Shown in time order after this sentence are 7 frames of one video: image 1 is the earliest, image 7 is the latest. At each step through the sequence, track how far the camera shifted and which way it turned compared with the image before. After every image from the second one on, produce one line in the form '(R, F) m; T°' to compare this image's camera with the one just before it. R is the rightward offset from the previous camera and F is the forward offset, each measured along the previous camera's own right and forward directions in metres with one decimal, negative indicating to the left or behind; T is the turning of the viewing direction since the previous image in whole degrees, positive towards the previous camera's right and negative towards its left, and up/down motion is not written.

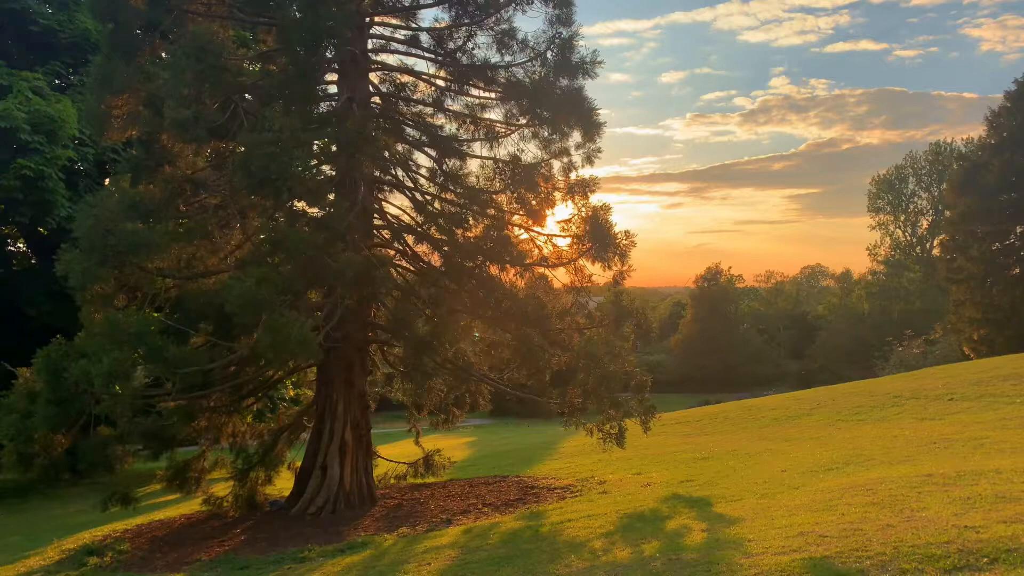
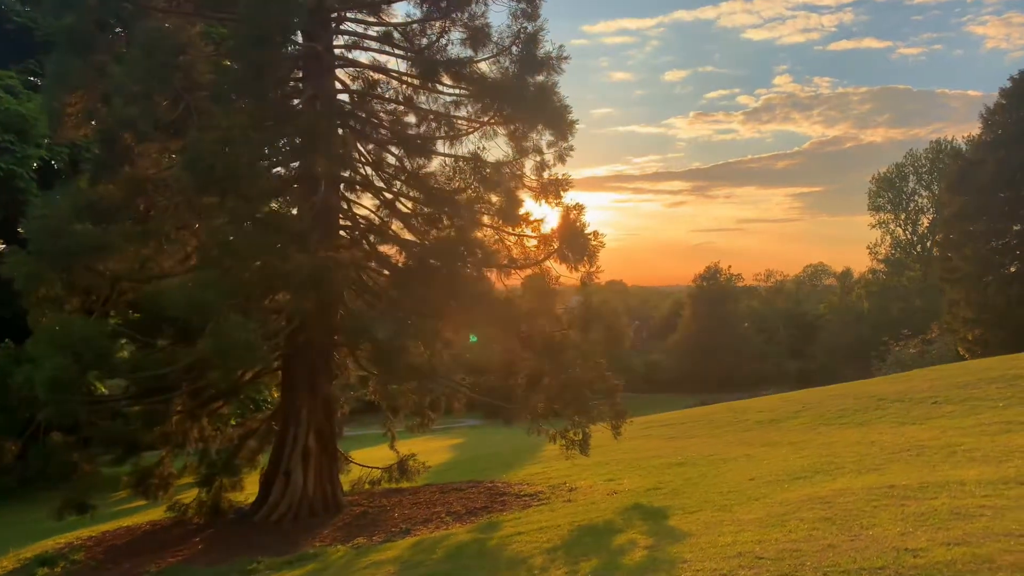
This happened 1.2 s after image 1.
(+0.5, +0.3) m; 0°
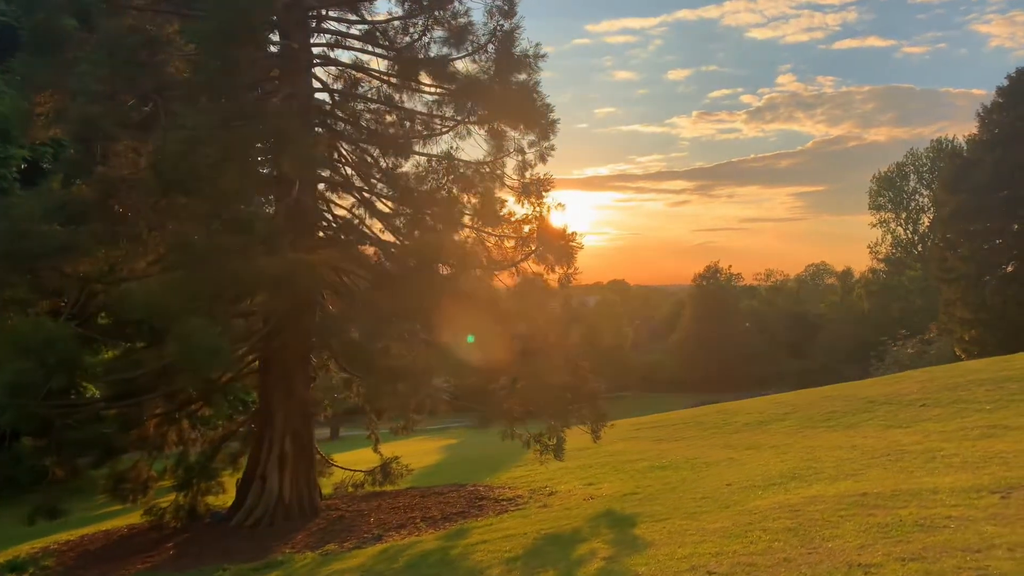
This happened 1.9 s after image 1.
(+0.4, +0.2) m; 0°
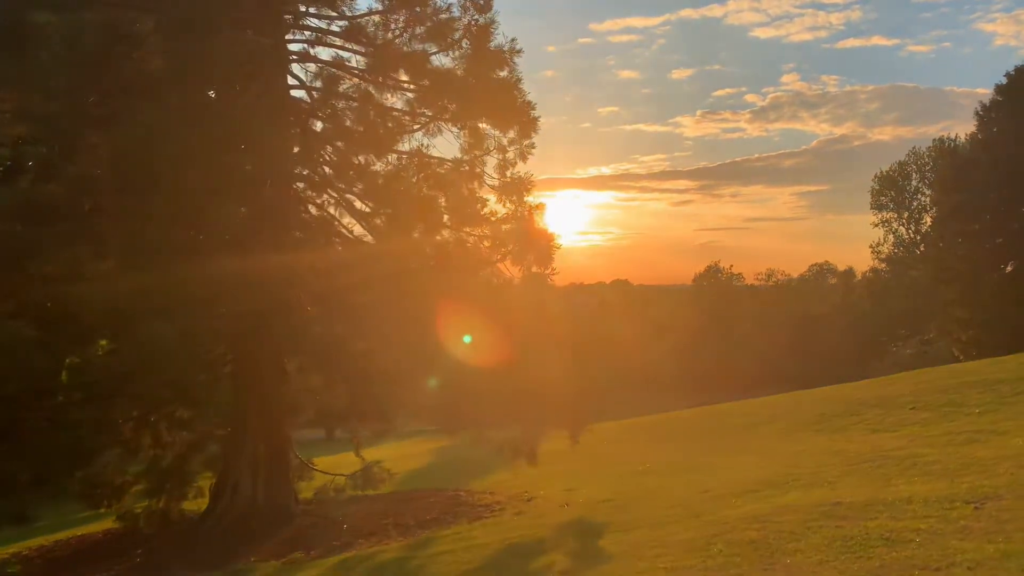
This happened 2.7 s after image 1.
(+0.4, +0.2) m; 0°
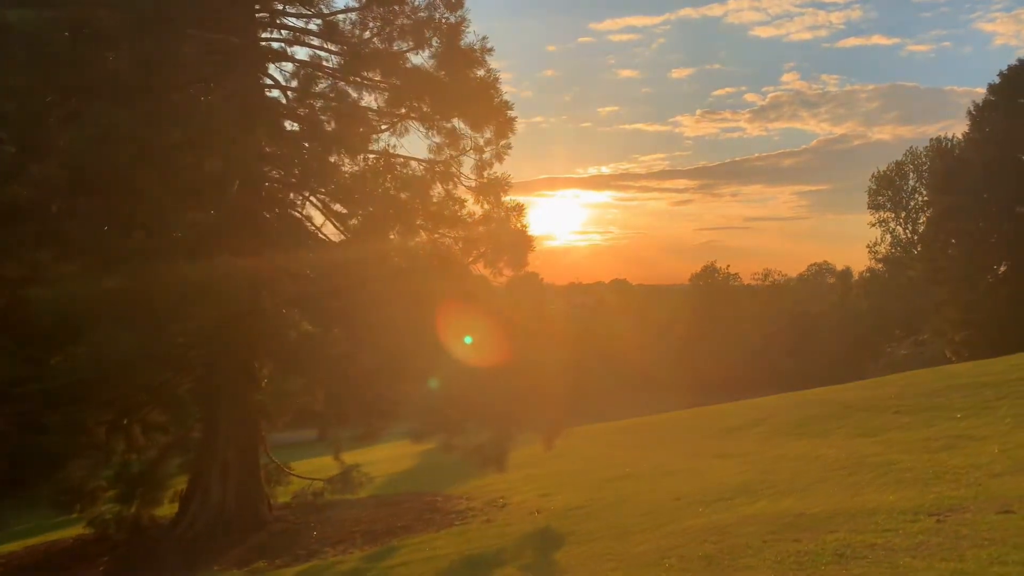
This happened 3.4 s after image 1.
(+0.4, +0.2) m; 0°
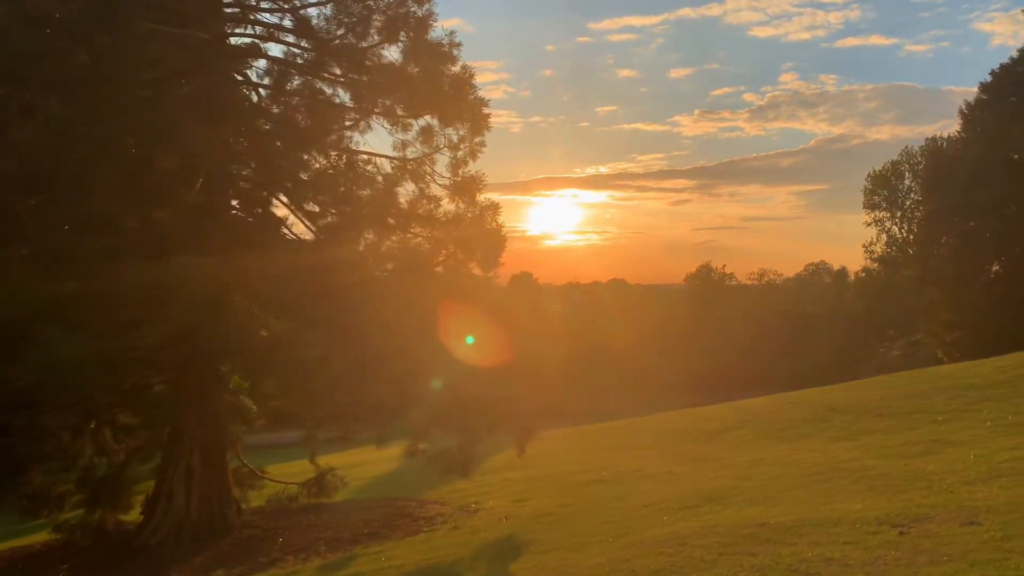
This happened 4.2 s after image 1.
(+0.4, +0.2) m; 0°
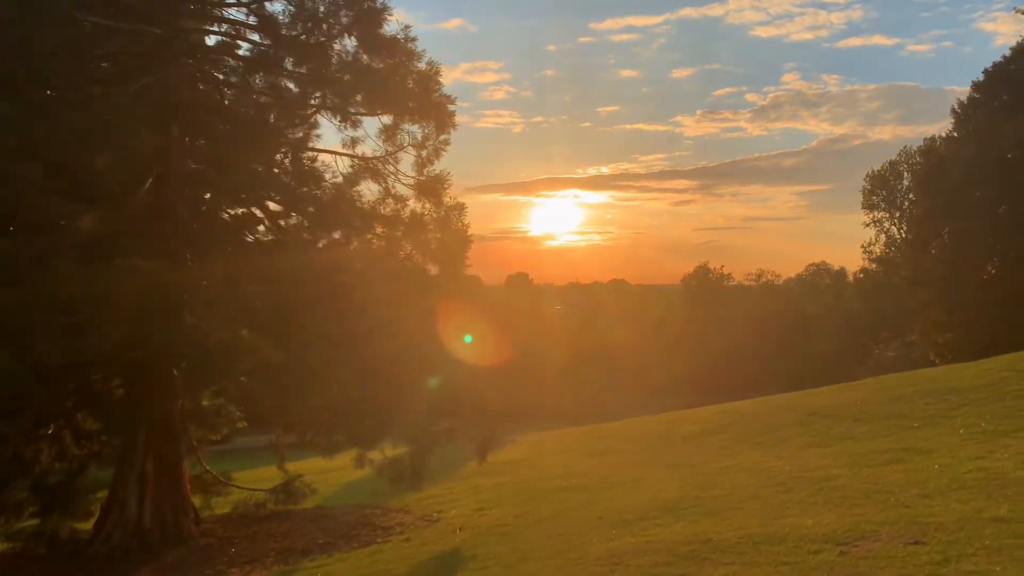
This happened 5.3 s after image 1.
(+0.6, +0.3) m; 0°
